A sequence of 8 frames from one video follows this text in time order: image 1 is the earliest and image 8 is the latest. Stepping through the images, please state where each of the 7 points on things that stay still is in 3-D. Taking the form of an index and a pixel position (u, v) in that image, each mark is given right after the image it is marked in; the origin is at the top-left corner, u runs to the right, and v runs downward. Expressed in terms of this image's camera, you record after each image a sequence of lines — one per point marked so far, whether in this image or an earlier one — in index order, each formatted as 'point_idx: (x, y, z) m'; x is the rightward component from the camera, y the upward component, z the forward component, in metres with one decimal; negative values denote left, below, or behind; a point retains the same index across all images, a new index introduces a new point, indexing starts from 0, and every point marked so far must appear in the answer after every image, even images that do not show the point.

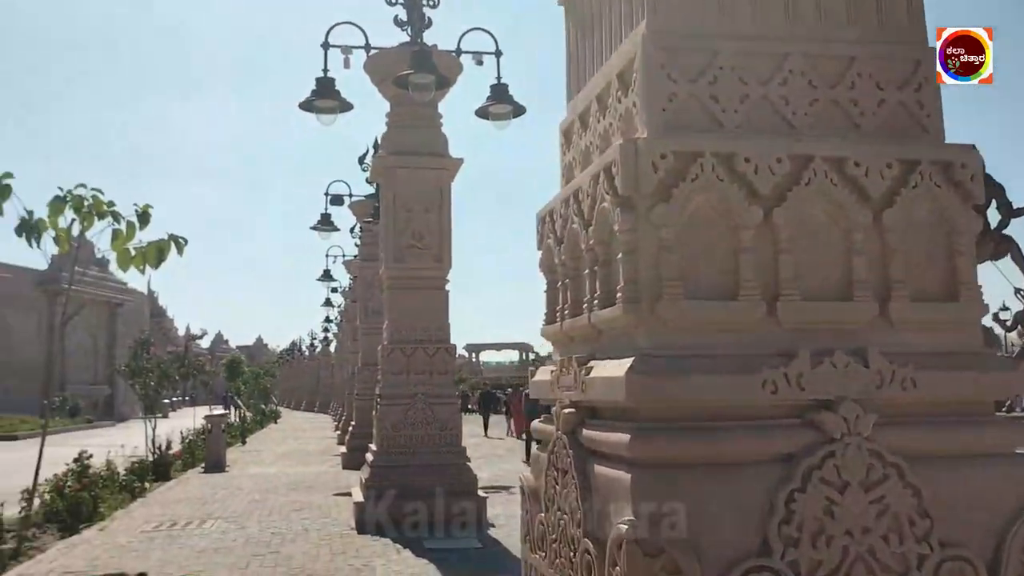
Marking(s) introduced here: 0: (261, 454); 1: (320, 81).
0: (-5.3, -3.5, +18.3) m
1: (-2.1, +2.2, +9.2) m
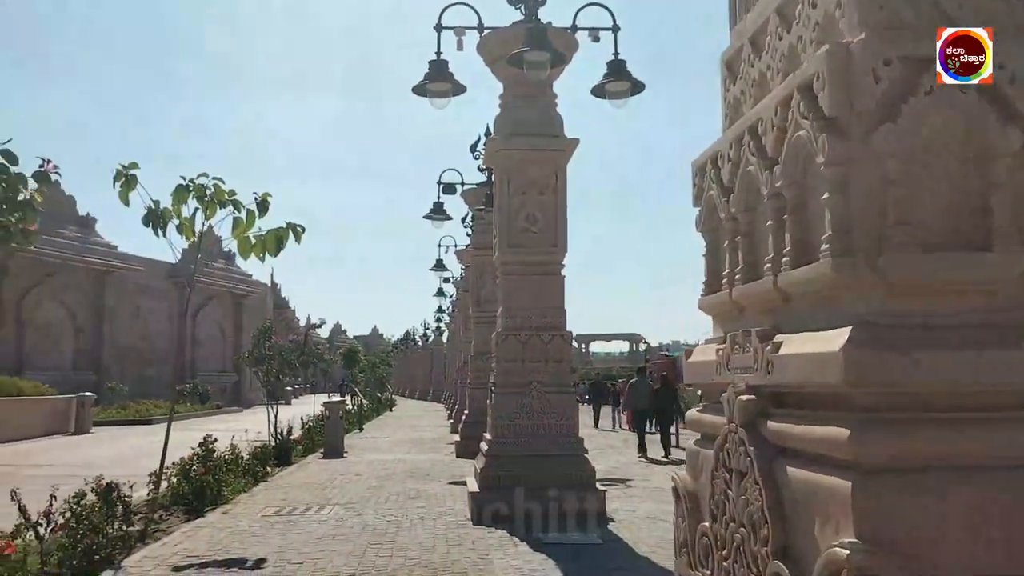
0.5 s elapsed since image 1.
0: (-2.9, -3.3, +18.5) m
1: (-0.8, +2.3, +9.0) m
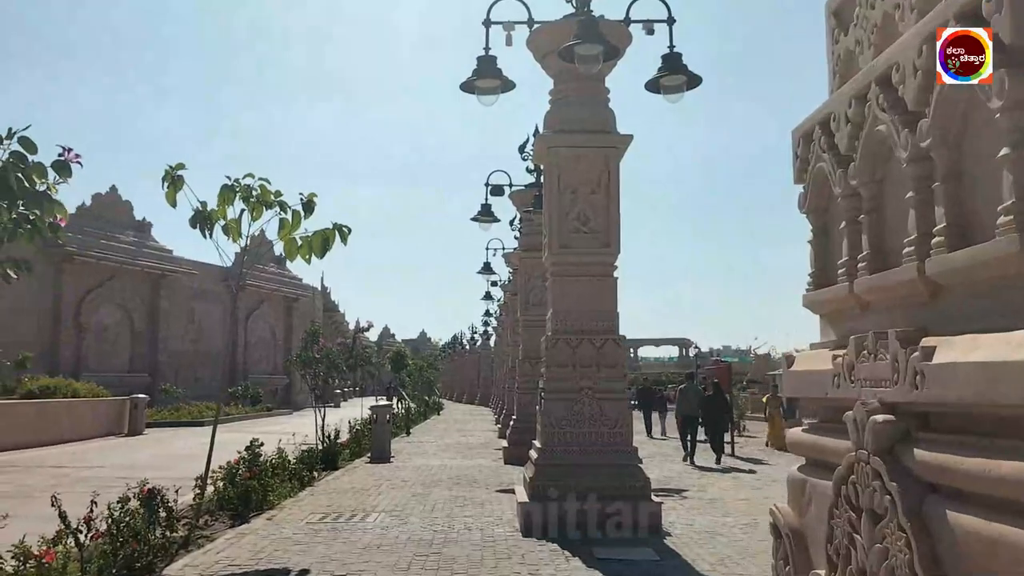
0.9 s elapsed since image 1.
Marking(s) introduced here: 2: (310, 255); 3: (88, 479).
0: (-1.8, -3.4, +18.3) m
1: (-0.3, +2.3, +8.7) m
2: (-2.2, +0.3, +9.3) m
3: (-6.0, -2.7, +12.1) m
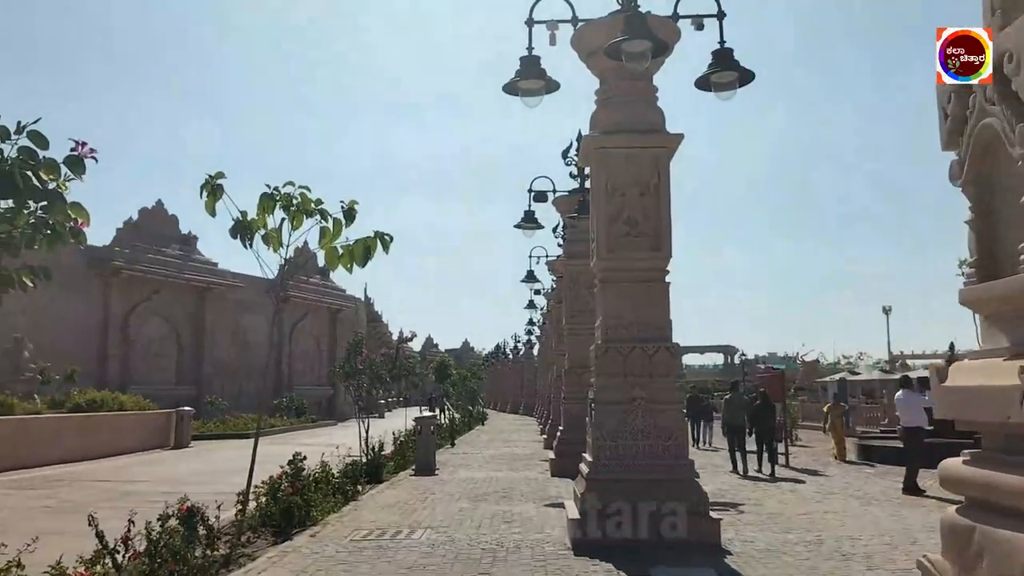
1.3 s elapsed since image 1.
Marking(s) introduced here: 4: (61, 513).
0: (-0.9, -3.6, +18.0) m
1: (+0.1, +2.2, +8.5) m
2: (-1.7, +0.2, +9.1) m
3: (-5.3, -2.9, +12.0) m
4: (-5.2, -2.6, +10.0) m
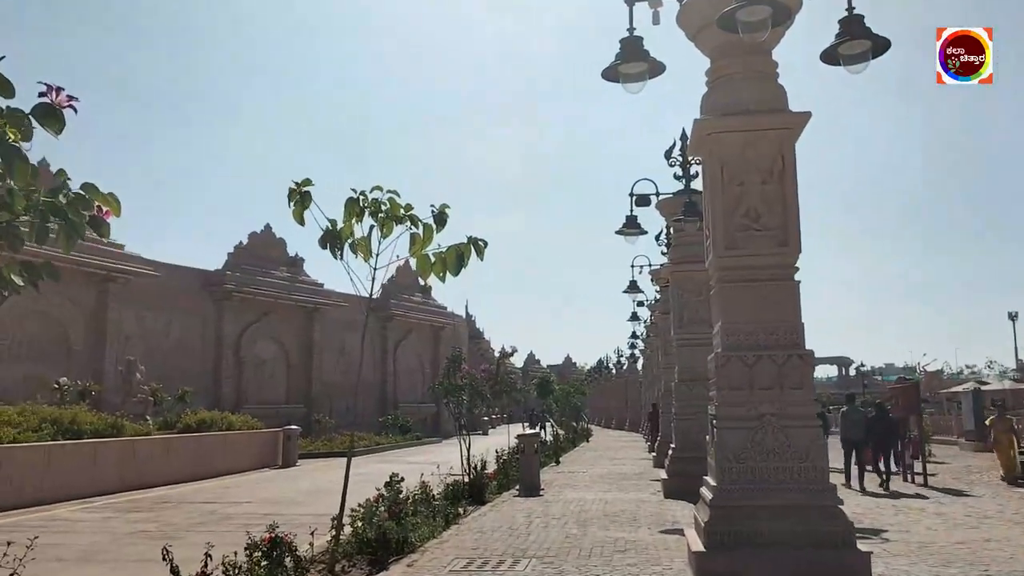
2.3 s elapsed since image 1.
0: (+1.3, -3.8, +17.2) m
1: (+1.0, +2.2, +7.7) m
2: (-0.7, +0.1, +8.5) m
3: (-3.8, -3.1, +11.8) m
4: (-4.0, -2.8, +9.8) m
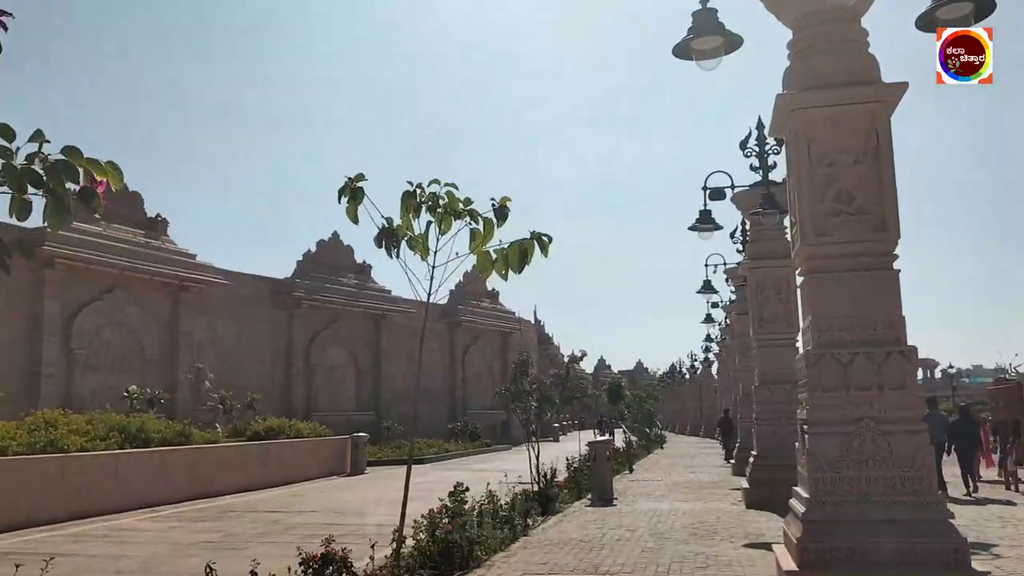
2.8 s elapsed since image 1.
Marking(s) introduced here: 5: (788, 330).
0: (+2.7, -3.8, +16.5) m
1: (+1.5, +2.3, +7.1) m
2: (-0.1, +0.2, +8.0) m
3: (-2.9, -3.2, +11.5) m
4: (-3.2, -2.9, +9.5) m
5: (+4.2, -0.6, +13.1) m
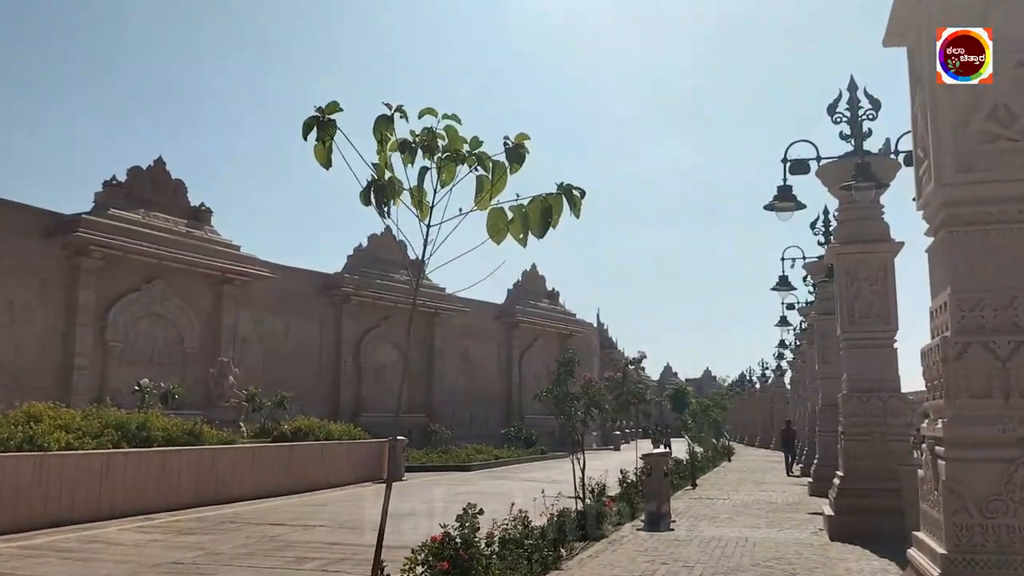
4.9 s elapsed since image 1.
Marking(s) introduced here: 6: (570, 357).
0: (+3.4, -3.6, +14.4) m
1: (+1.6, +2.5, +5.2) m
2: (+0.1, +0.4, +6.2) m
3: (-2.5, -2.9, +9.9) m
4: (-3.0, -2.6, +7.9) m
5: (+4.7, -0.5, +10.9) m
6: (+1.0, -1.2, +14.6) m
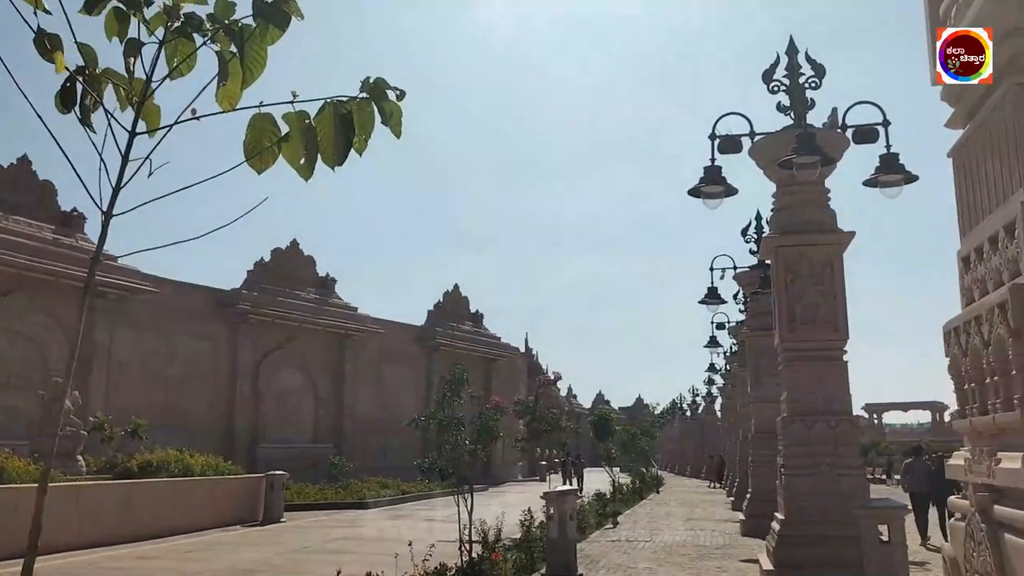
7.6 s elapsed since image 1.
0: (+1.8, -3.7, +12.2) m
1: (+0.7, +2.7, +3.1) m
2: (-0.9, +0.6, +3.9) m
3: (-3.8, -2.8, +7.3) m
4: (-4.2, -2.4, +5.3) m
5: (+3.3, -0.5, +8.9) m
6: (-0.6, -1.2, +12.3) m
